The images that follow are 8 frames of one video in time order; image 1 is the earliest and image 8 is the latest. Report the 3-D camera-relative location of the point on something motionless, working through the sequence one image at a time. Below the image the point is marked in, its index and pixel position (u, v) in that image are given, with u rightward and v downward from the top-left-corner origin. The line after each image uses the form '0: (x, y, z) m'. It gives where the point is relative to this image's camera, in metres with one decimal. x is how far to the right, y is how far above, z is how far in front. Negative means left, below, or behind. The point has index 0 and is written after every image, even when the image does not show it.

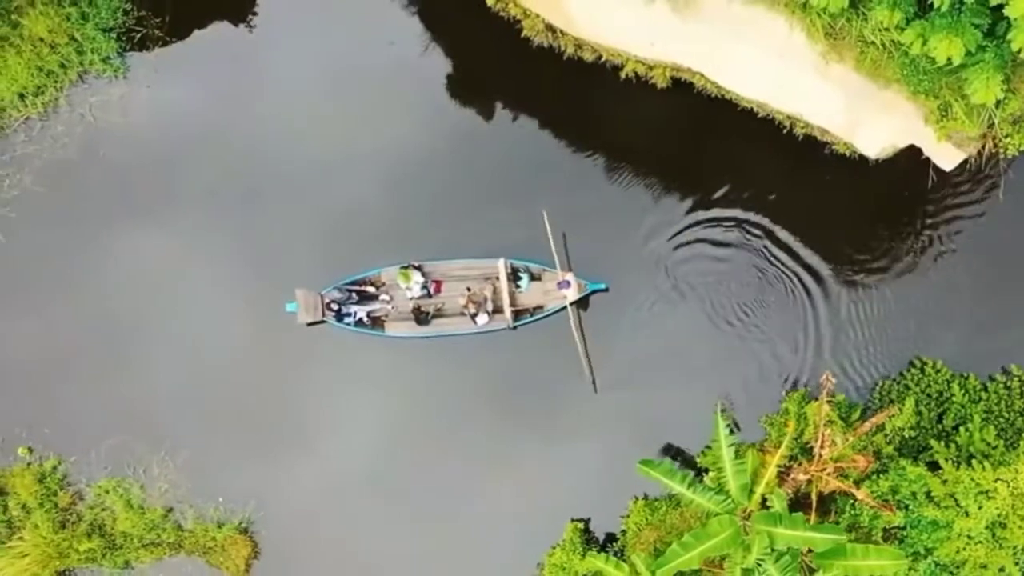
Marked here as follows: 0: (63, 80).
0: (-6.6, +3.1, +11.4) m
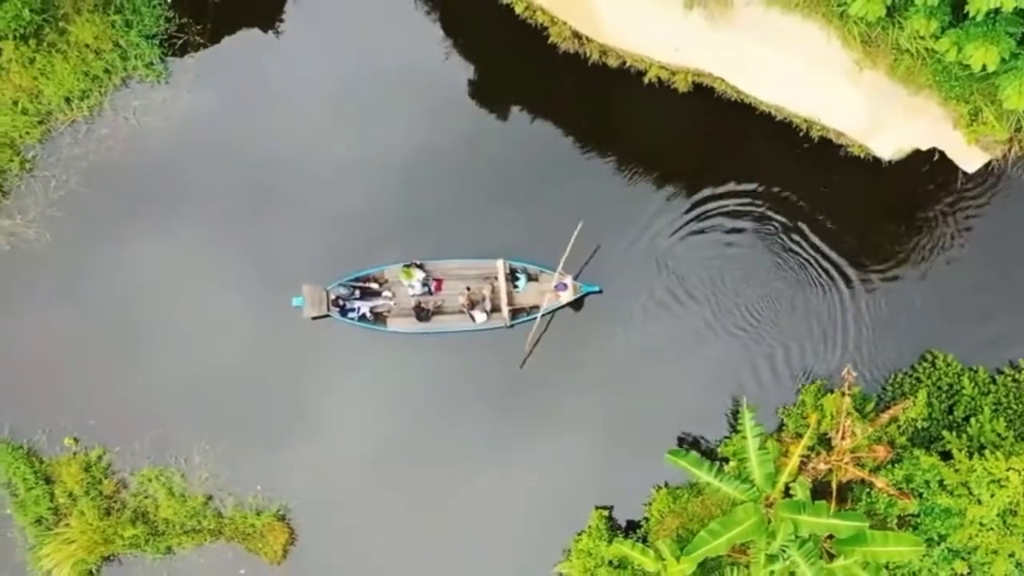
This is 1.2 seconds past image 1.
0: (-6.2, +3.1, +11.9) m
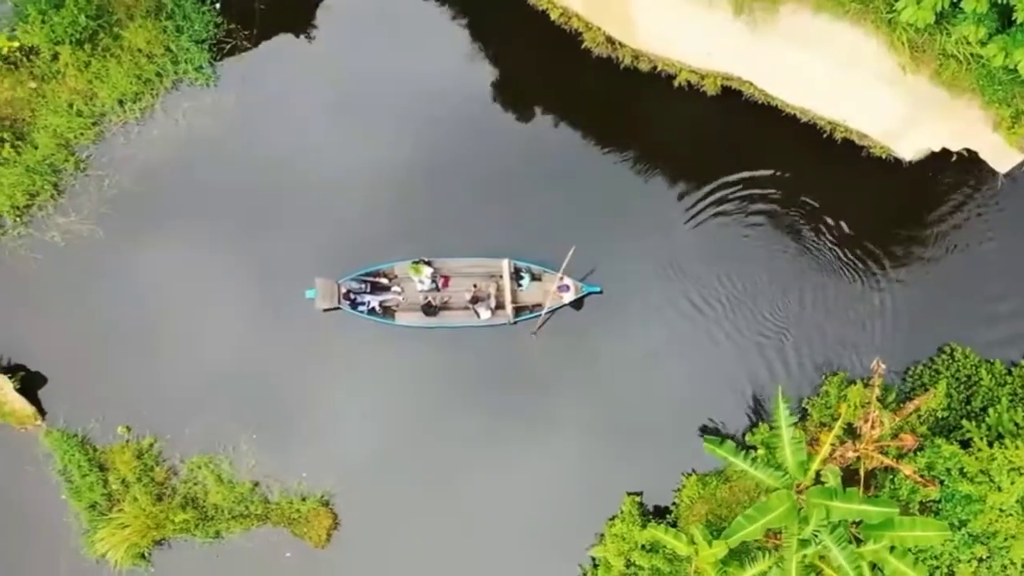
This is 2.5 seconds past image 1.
0: (-5.6, +3.2, +12.3) m
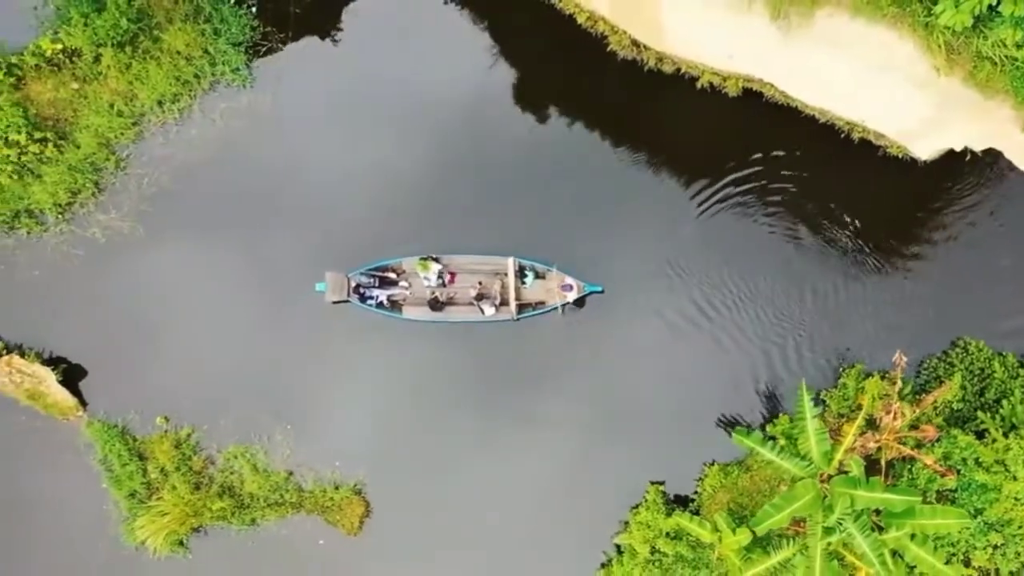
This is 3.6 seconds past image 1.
0: (-5.2, +3.3, +12.7) m
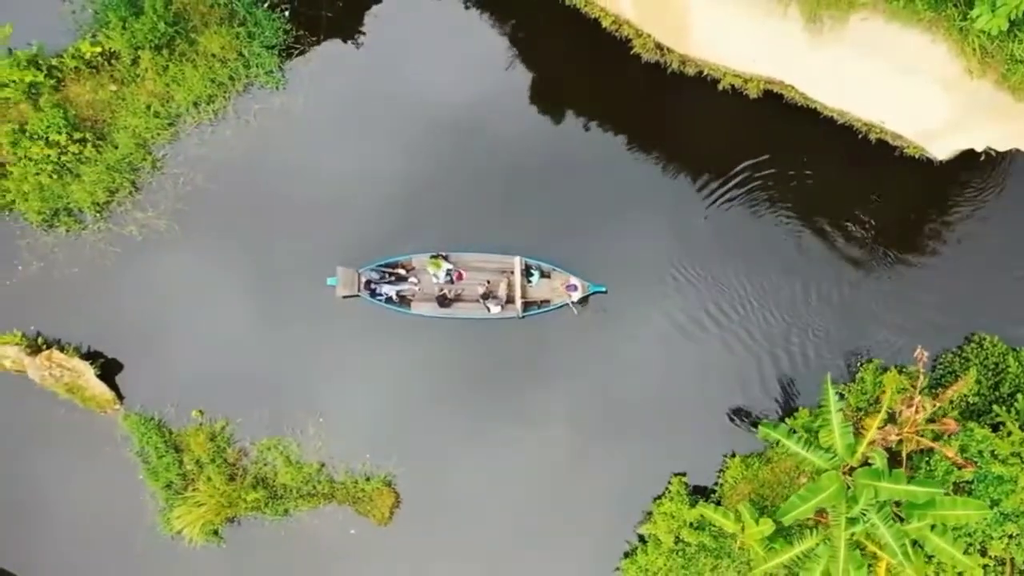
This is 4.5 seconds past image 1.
0: (-4.7, +3.3, +13.0) m
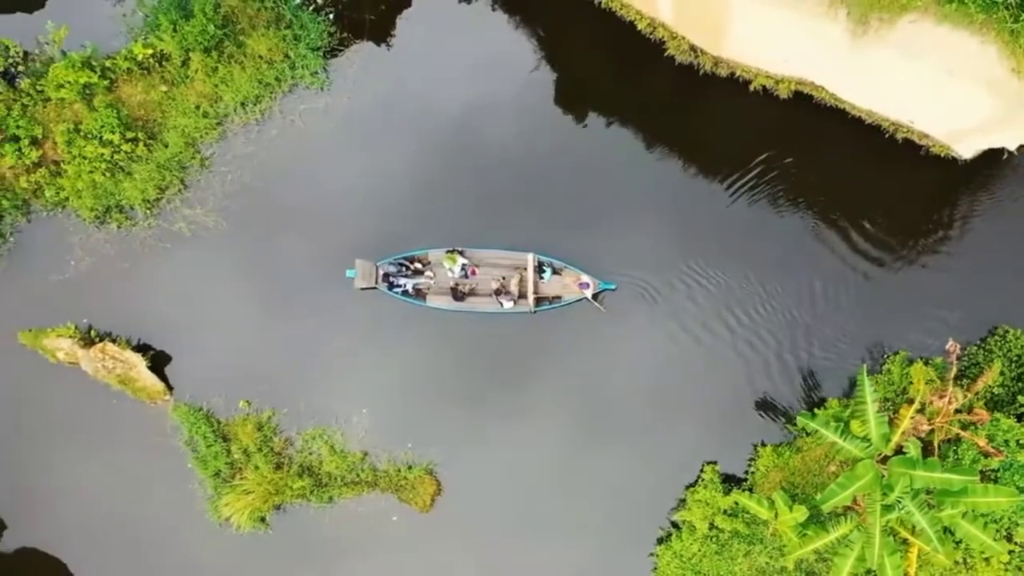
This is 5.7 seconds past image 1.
0: (-4.1, +3.4, +13.4) m
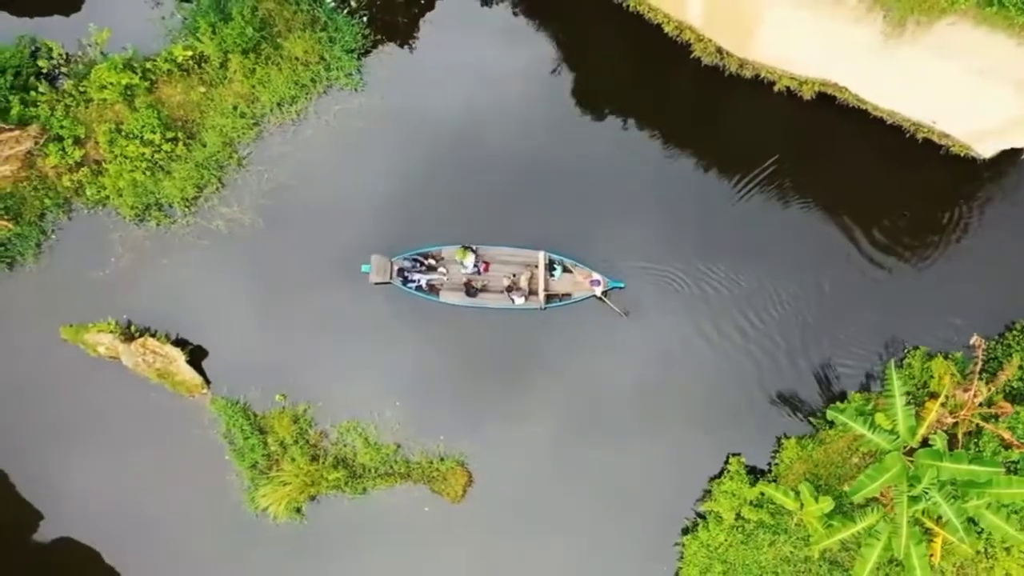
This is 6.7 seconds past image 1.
0: (-3.6, +3.5, +13.8) m
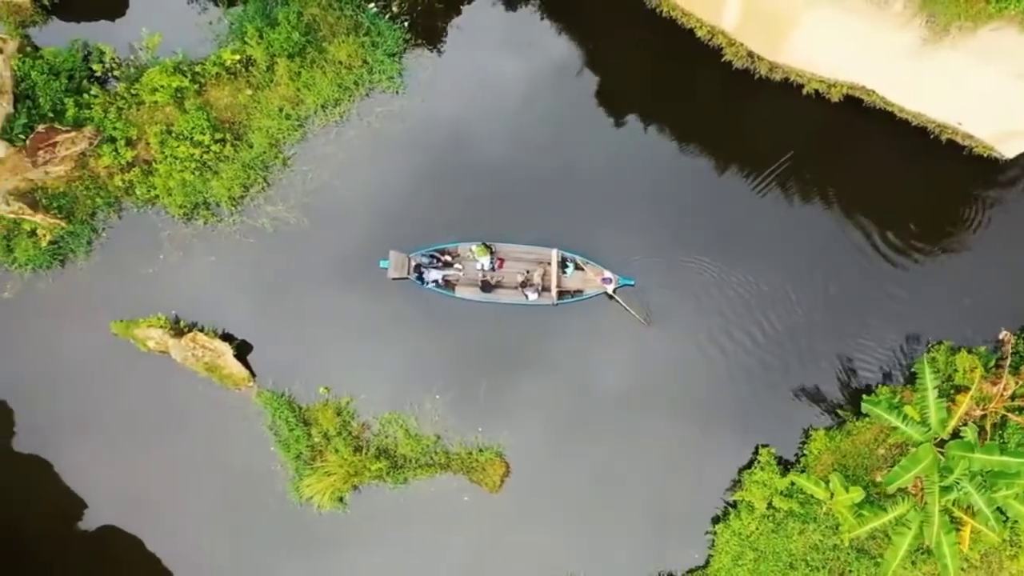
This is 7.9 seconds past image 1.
0: (-2.9, +3.6, +14.2) m
